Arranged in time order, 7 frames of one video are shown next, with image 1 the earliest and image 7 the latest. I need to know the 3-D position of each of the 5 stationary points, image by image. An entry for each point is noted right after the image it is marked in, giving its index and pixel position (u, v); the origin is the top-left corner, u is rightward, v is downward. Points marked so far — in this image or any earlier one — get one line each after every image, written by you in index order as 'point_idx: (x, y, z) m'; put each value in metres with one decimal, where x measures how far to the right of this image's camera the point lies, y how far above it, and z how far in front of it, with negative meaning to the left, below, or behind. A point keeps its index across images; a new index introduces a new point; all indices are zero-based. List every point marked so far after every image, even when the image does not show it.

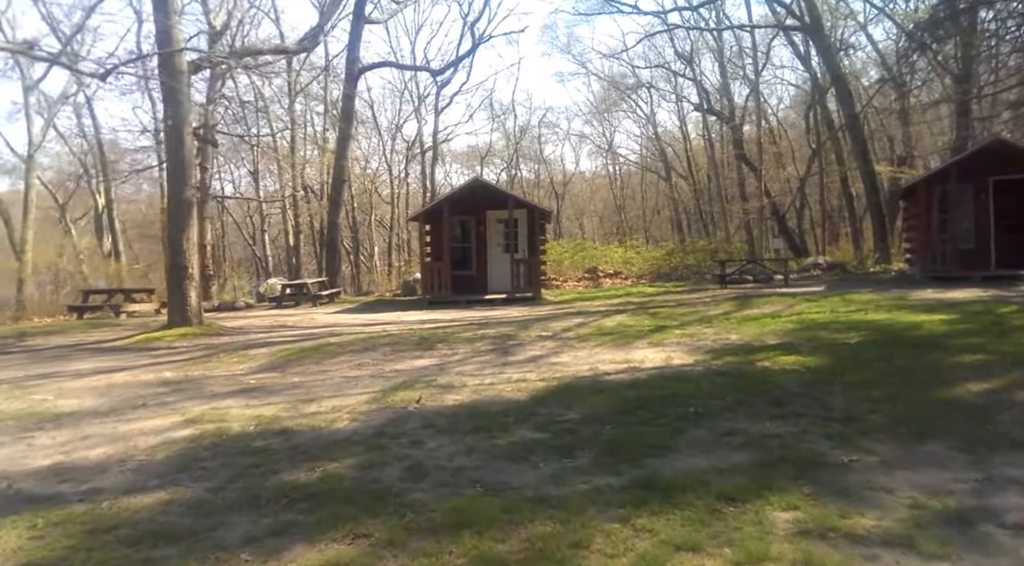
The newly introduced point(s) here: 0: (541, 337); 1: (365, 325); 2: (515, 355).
0: (+0.4, -0.8, +12.5) m
1: (-2.9, -0.8, +16.8) m
2: (0.0, -0.9, +11.1) m
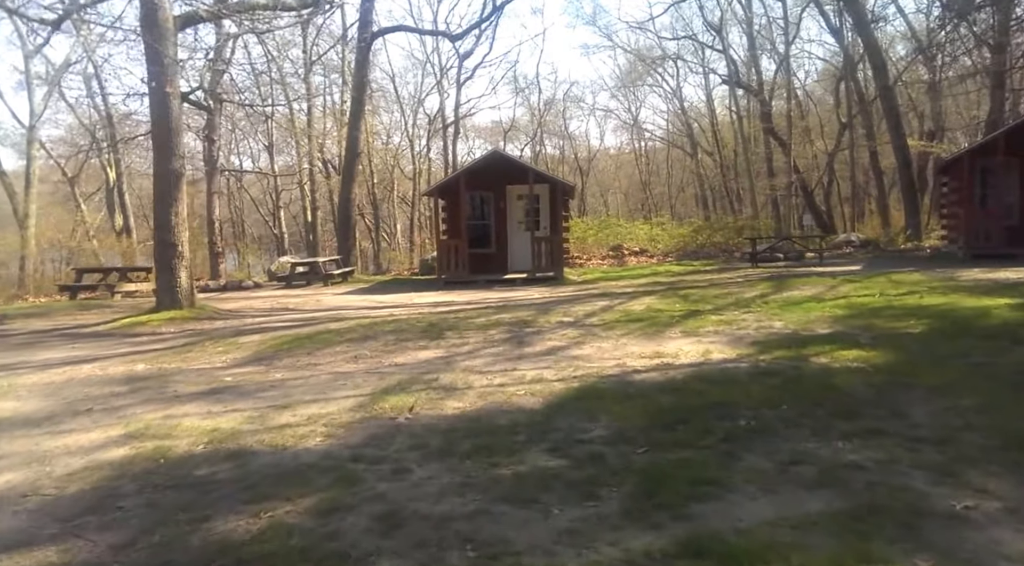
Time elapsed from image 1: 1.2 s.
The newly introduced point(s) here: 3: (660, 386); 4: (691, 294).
0: (+0.6, -0.5, +11.1) m
1: (-2.6, -0.5, +15.5) m
2: (+0.2, -0.7, +9.7) m
3: (+1.2, -0.8, +6.9) m
4: (+2.9, -0.2, +13.7) m
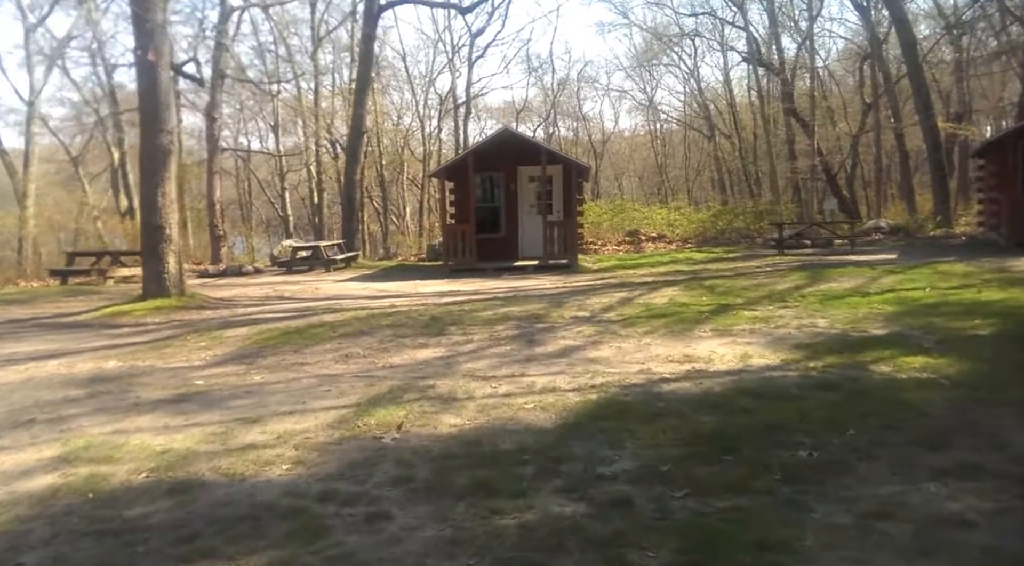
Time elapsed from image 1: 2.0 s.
0: (+0.8, -0.4, +10.1) m
1: (-2.4, -0.2, +14.4) m
2: (+0.3, -0.6, +8.6) m
3: (+1.3, -0.8, +5.8) m
4: (+3.0, -0.1, +12.6) m
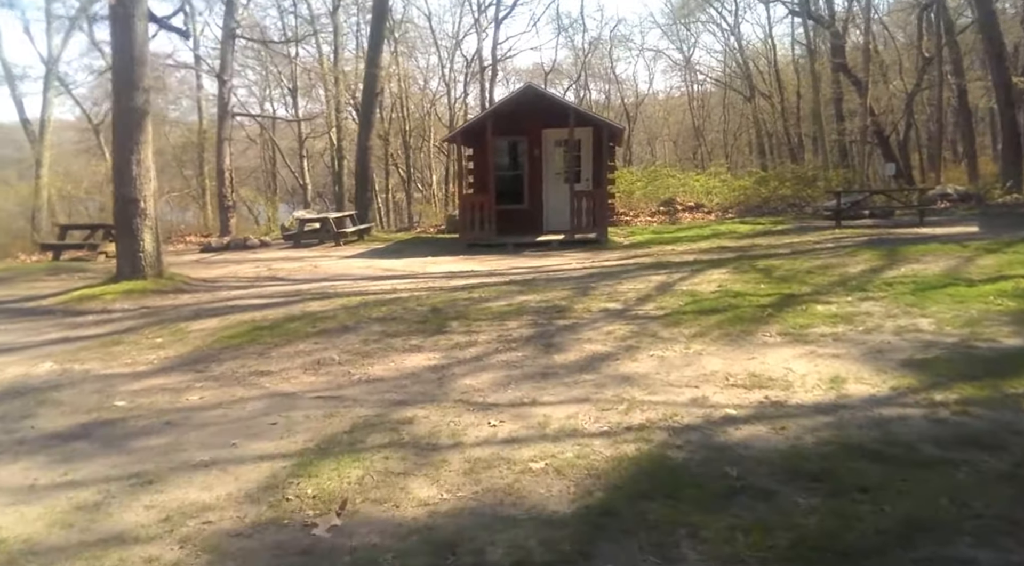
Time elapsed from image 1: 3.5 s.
0: (+0.9, -0.3, +8.2) m
1: (-2.1, +0.1, +12.7) m
2: (+0.4, -0.5, +6.8) m
3: (+1.3, -0.8, +4.0) m
4: (+3.3, +0.2, +10.7) m
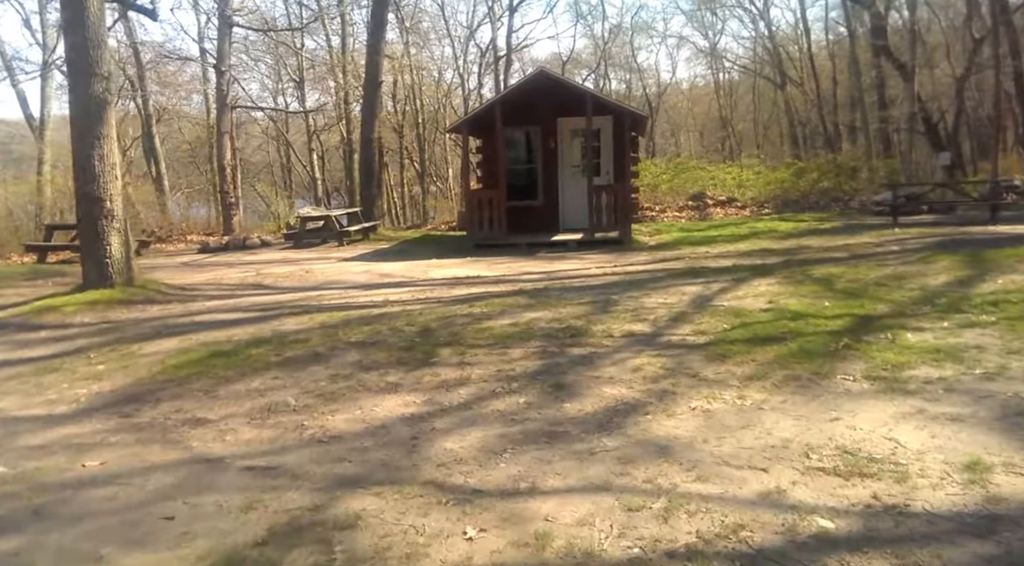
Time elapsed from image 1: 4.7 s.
0: (+1.0, -0.4, +6.7) m
1: (-1.9, 0.0, +11.2) m
2: (+0.4, -0.7, +5.2) m
3: (+1.2, -1.0, +2.4) m
4: (+3.4, +0.1, +9.0) m
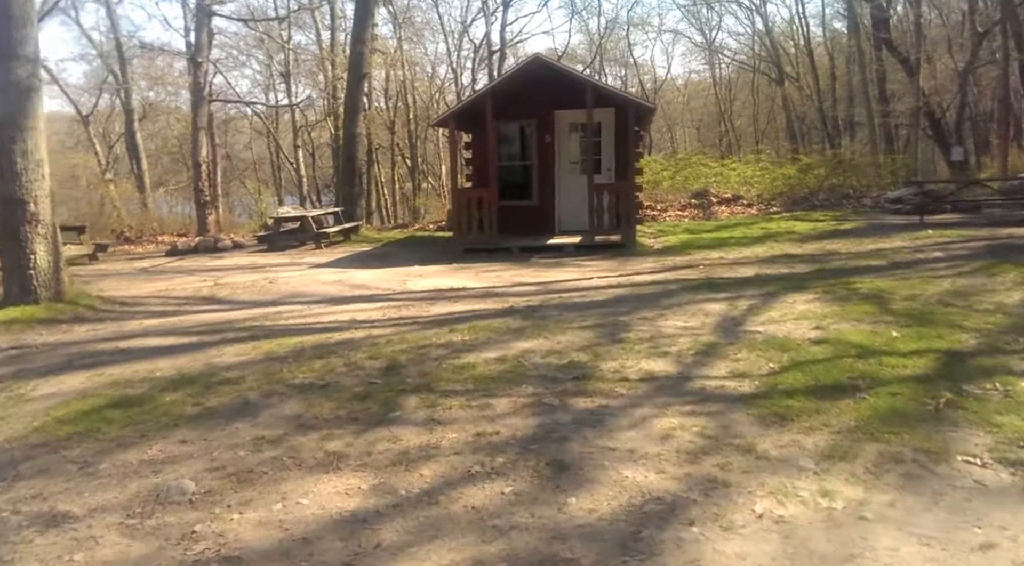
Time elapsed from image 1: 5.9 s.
0: (+0.9, -0.6, +5.1) m
1: (-2.0, -0.2, +9.7) m
2: (+0.3, -0.9, +3.7) m
3: (+1.1, -1.2, +0.9) m
4: (+3.3, -0.1, +7.5) m
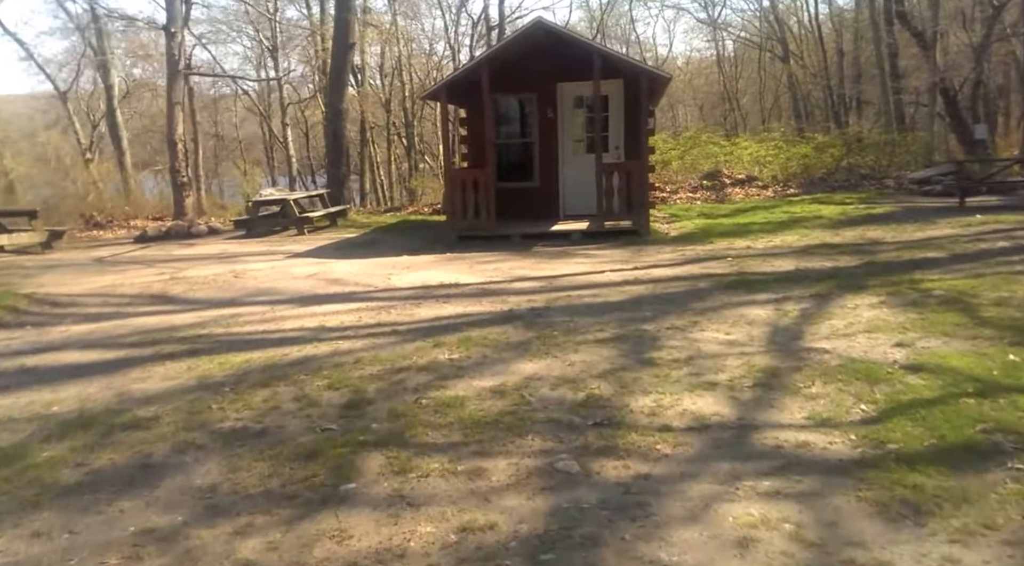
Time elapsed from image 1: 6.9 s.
0: (+0.9, -0.7, +3.7) m
1: (-2.0, -0.2, +8.2) m
2: (+0.3, -1.0, +2.3) m
3: (+1.1, -1.4, -0.5) m
4: (+3.3, -0.1, +6.1) m
